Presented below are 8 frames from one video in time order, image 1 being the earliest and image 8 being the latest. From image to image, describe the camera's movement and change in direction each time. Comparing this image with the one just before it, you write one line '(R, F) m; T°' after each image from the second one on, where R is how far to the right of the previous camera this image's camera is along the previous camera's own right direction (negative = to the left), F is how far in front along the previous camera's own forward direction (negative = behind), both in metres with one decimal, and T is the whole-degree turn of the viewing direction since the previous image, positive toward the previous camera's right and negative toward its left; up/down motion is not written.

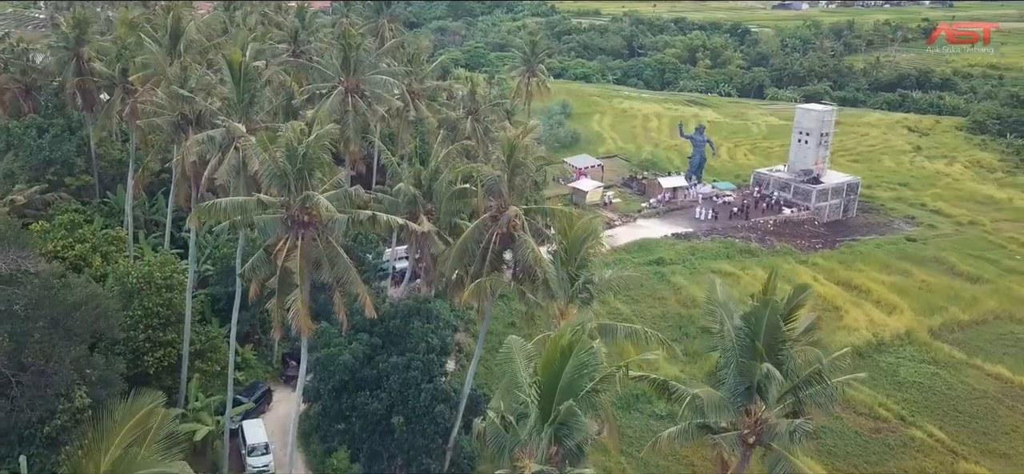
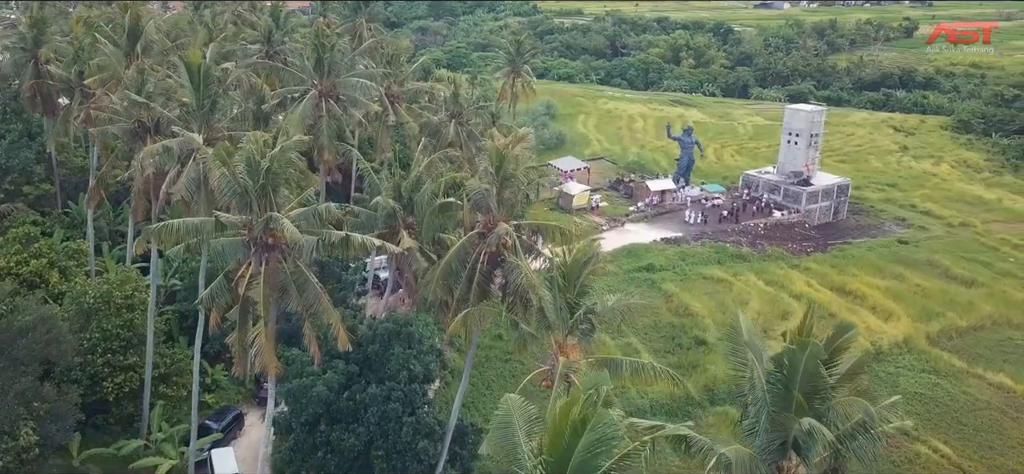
(-0.1, +1.5) m; +1°
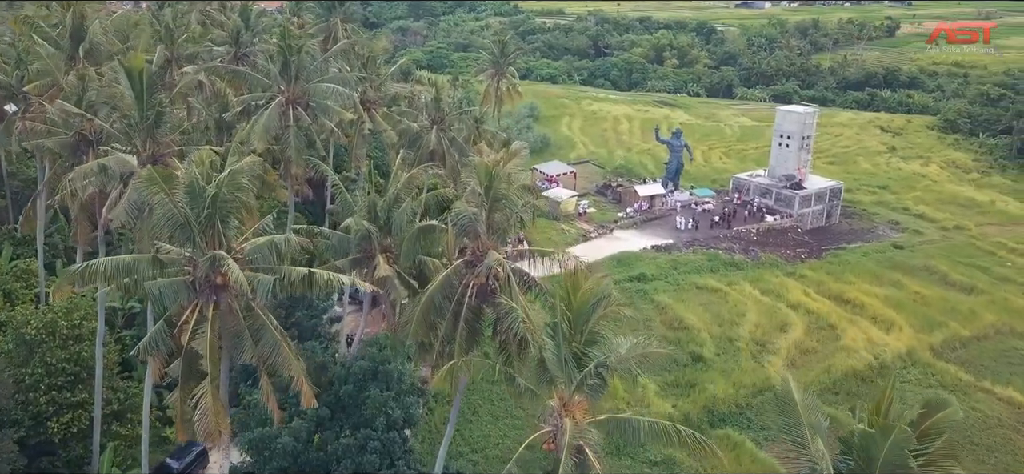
(-0.1, +1.9) m; +1°
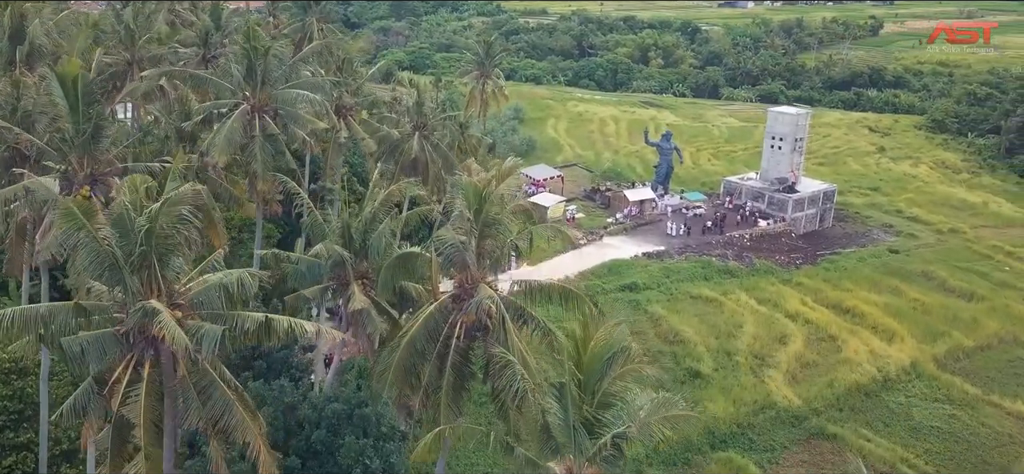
(-0.1, +1.7) m; +1°
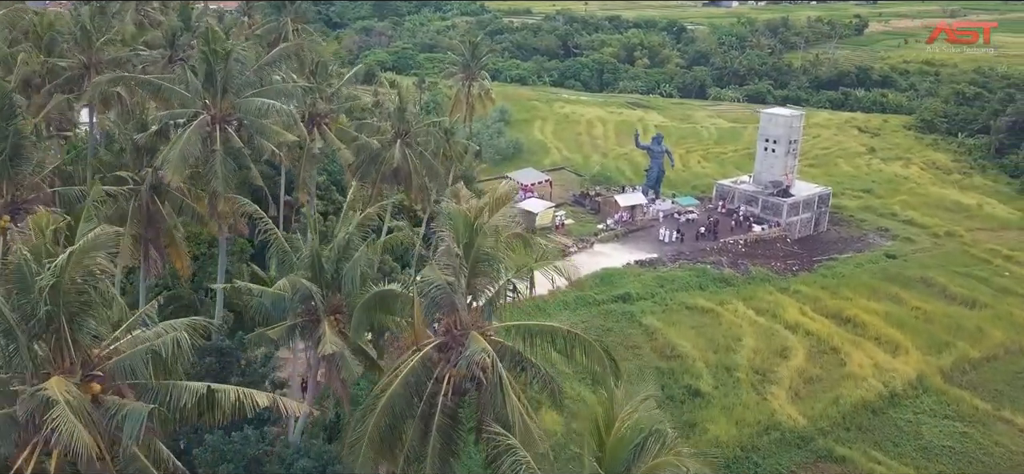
(-0.1, +1.7) m; +1°
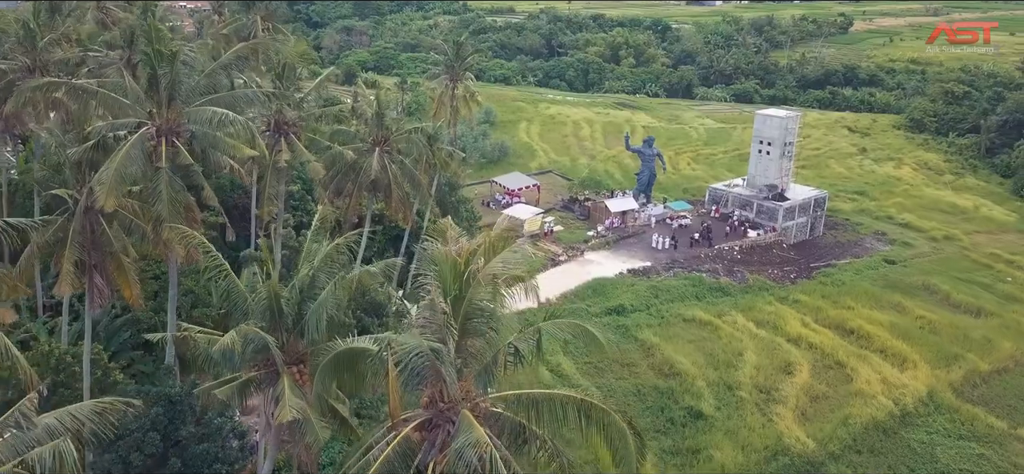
(-0.2, +2.0) m; +1°
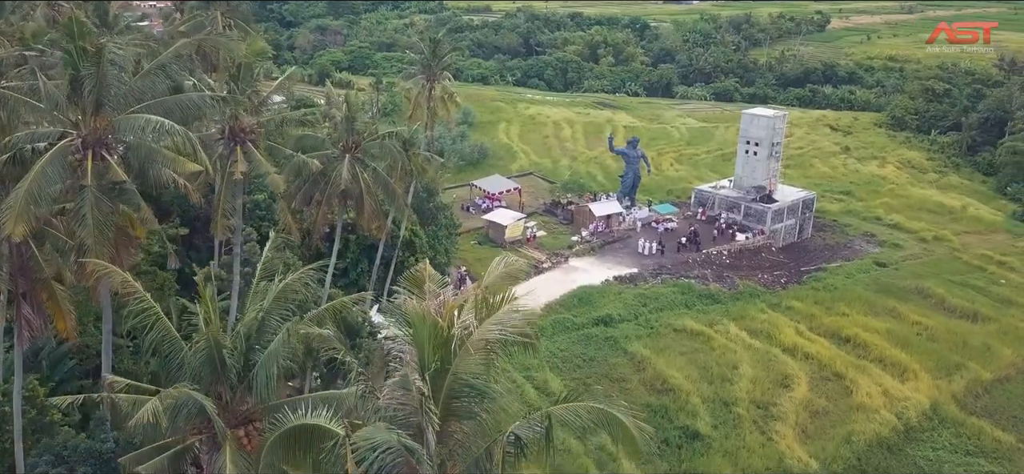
(-0.1, +1.8) m; +2°
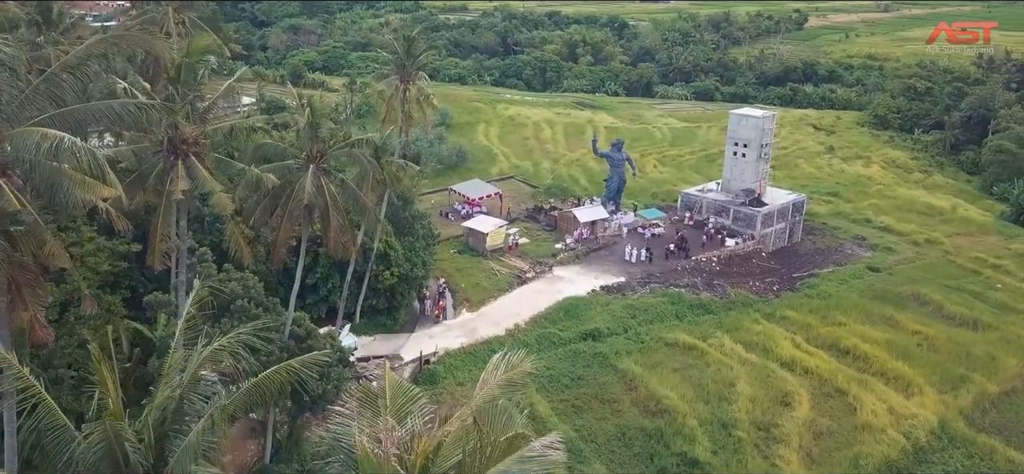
(-0.1, +2.0) m; +2°
